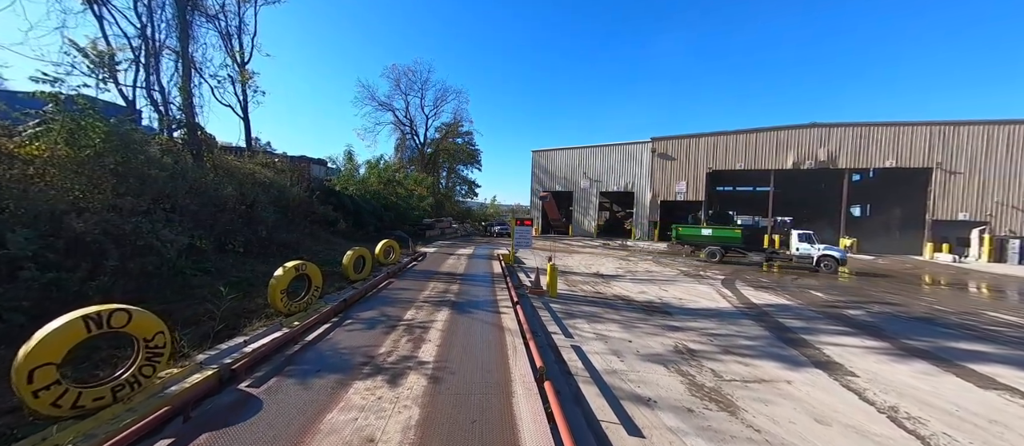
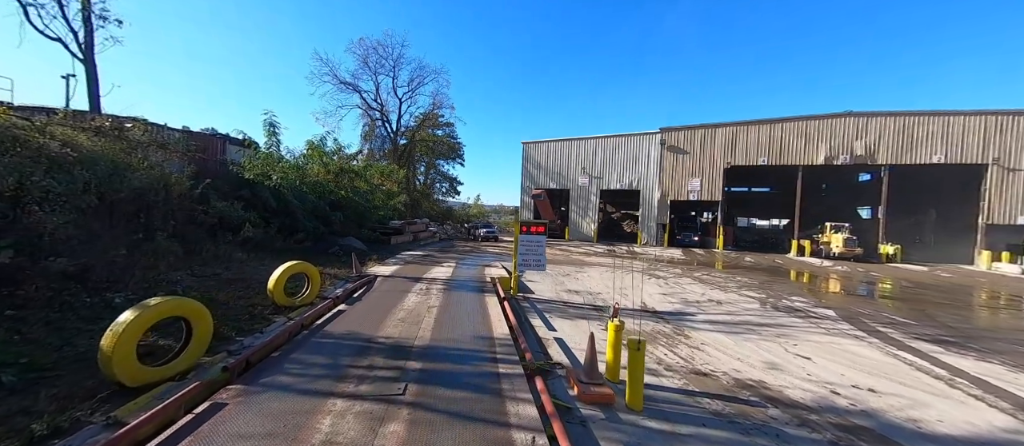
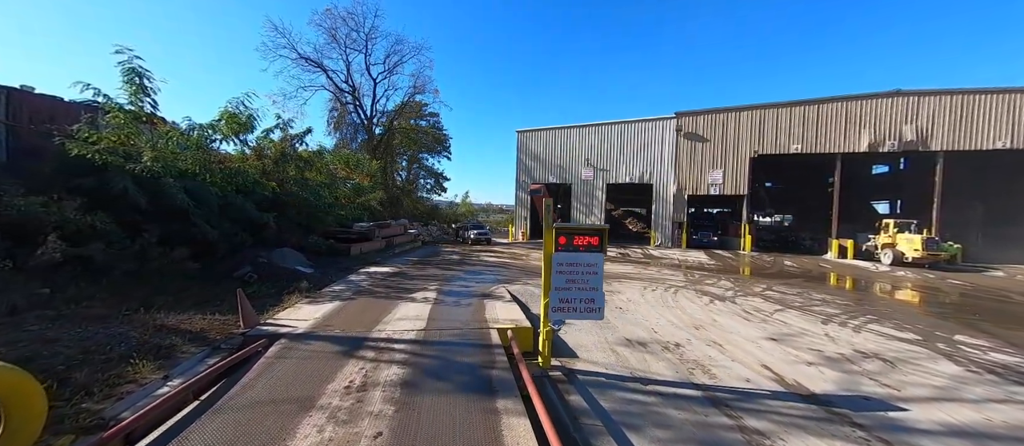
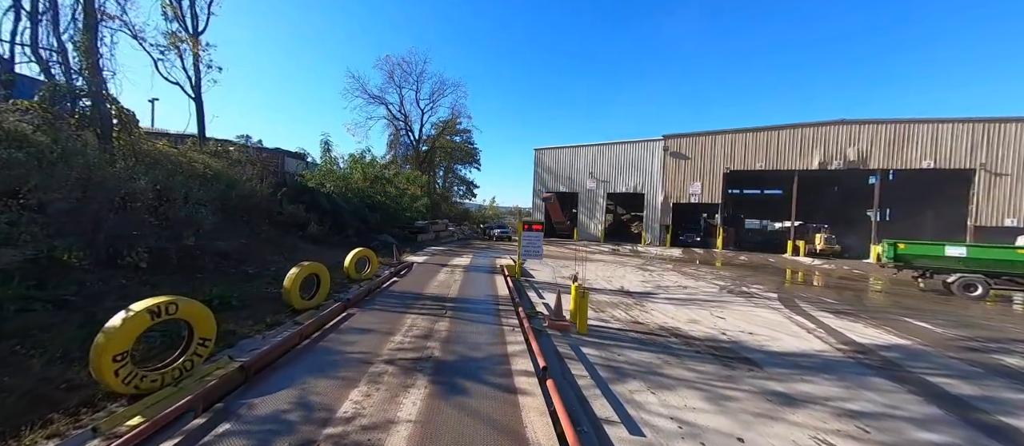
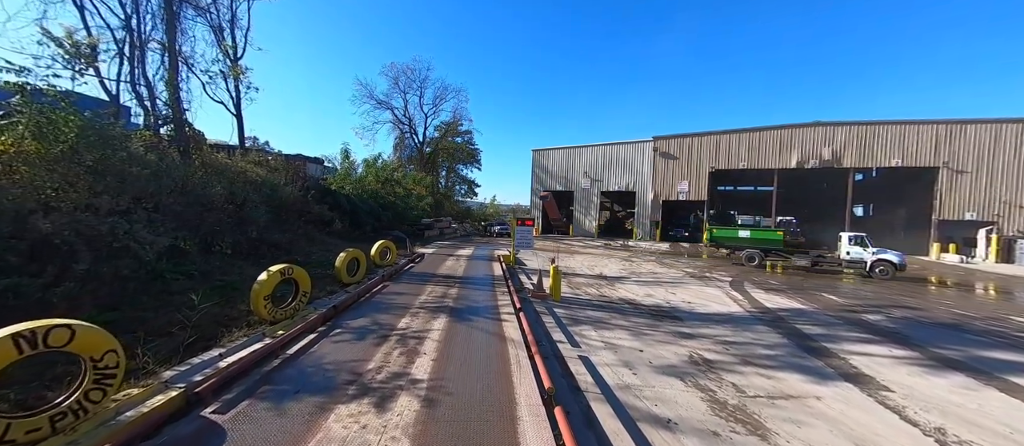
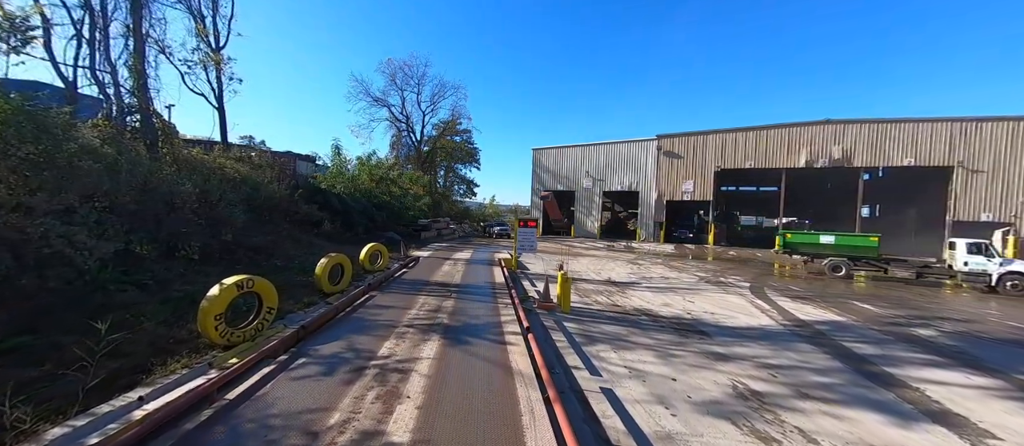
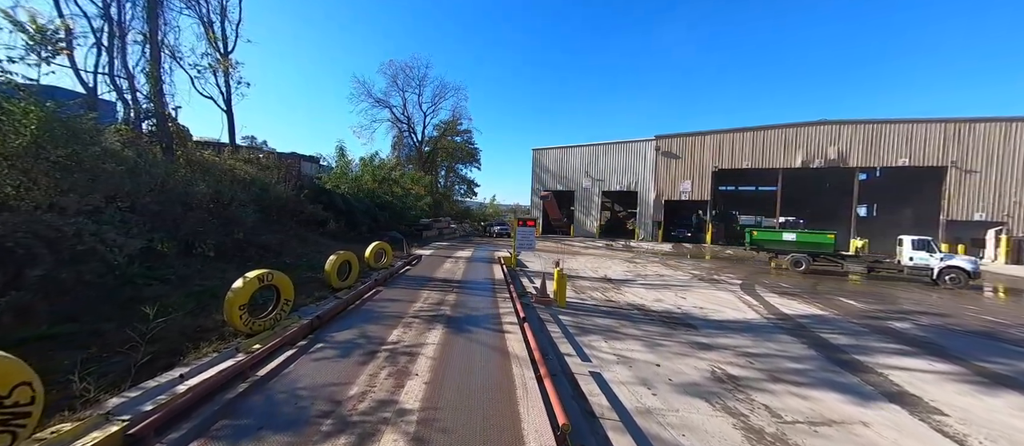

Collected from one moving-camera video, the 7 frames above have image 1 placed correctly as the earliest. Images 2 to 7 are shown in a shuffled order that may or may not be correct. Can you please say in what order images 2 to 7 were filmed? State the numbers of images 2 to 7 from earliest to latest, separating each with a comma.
5, 7, 6, 4, 2, 3
